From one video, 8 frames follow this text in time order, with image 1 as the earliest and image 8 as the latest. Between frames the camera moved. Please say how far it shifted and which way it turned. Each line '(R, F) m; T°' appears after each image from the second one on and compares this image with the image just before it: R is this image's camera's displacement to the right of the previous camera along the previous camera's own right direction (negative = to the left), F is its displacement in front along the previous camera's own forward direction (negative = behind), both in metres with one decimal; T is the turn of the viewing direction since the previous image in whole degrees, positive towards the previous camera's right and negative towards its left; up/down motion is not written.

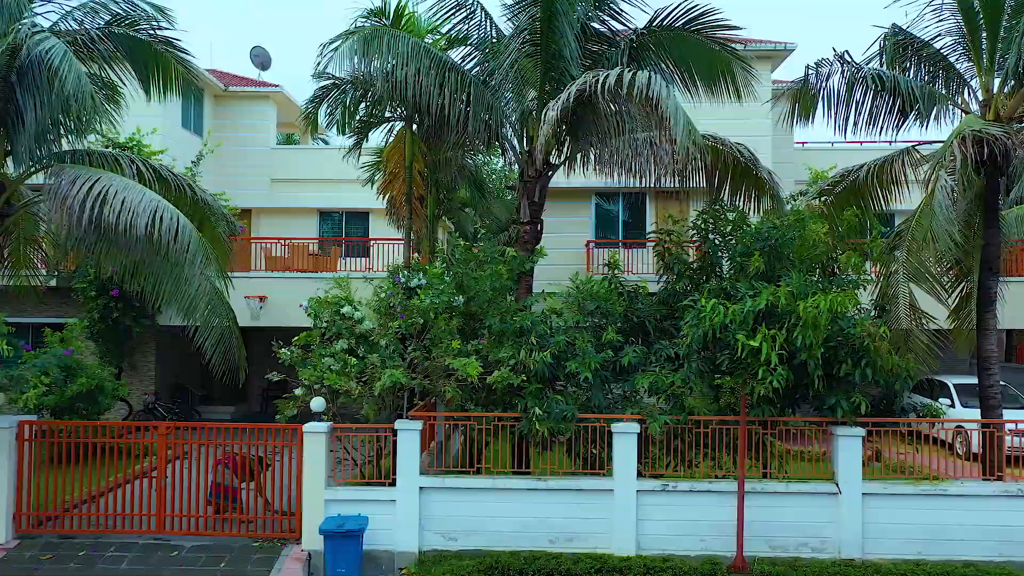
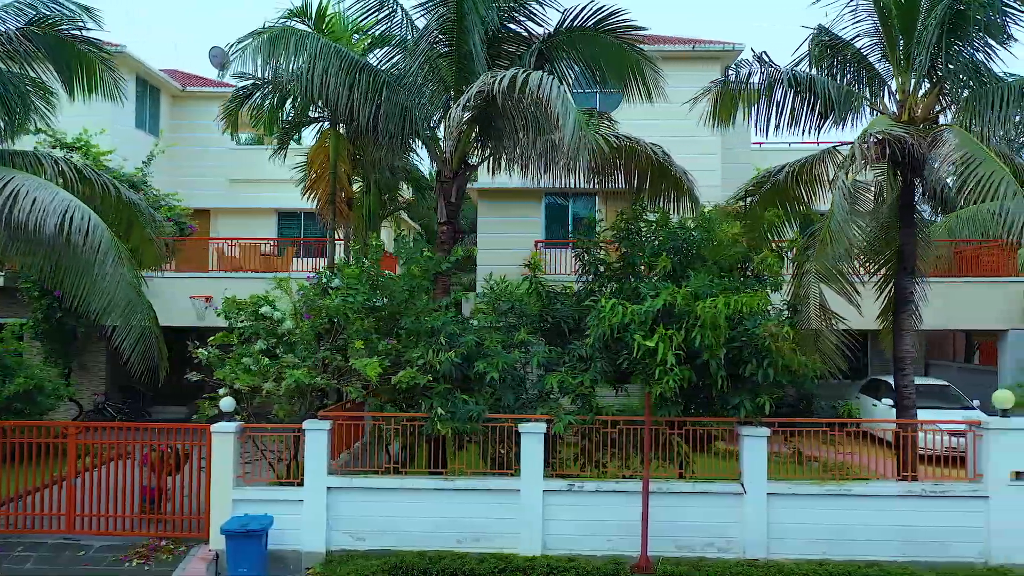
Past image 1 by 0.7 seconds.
(+0.7, 0.0) m; 0°
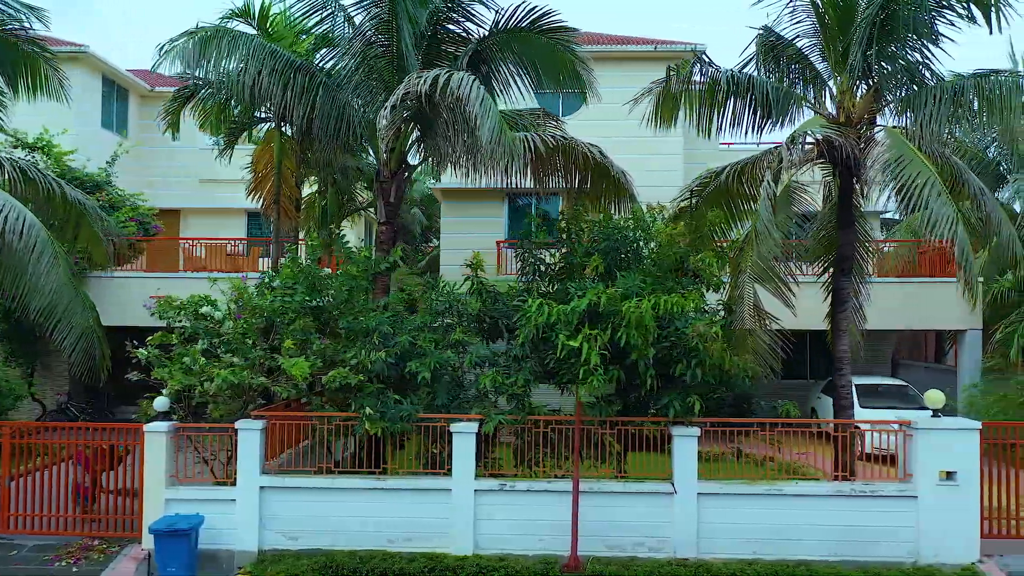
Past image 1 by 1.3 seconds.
(+0.5, 0.0) m; 0°
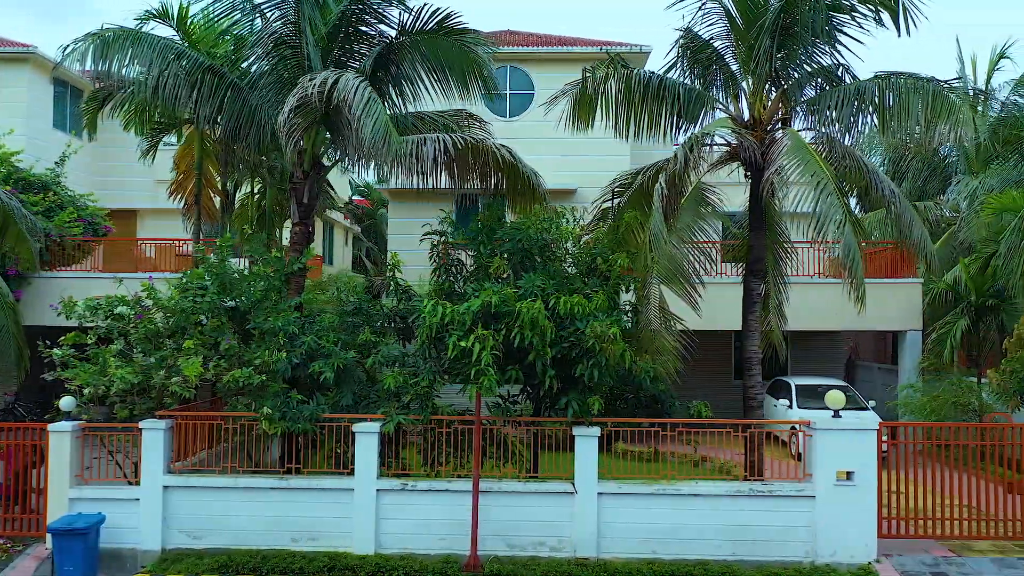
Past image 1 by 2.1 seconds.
(+0.7, 0.0) m; 0°
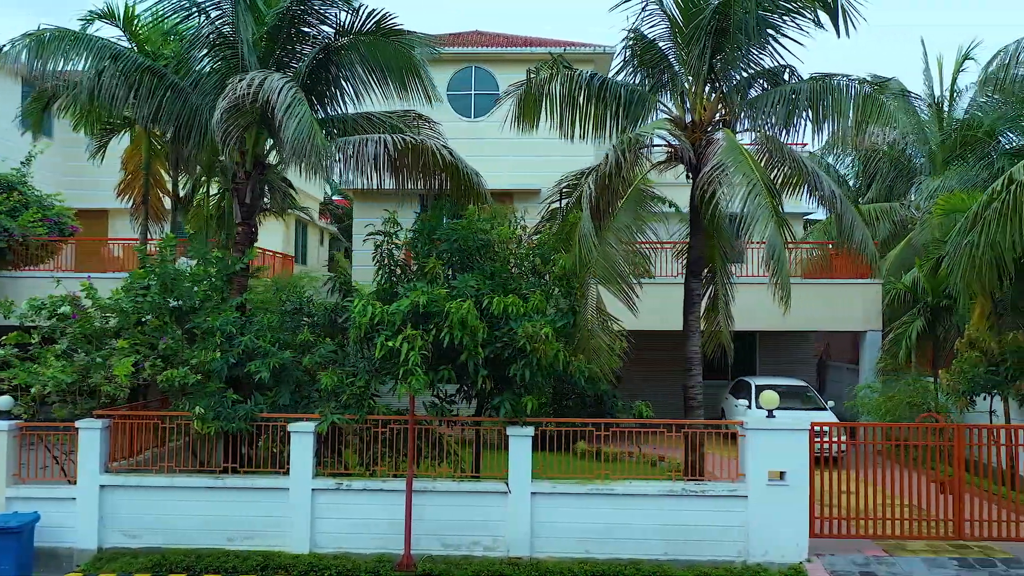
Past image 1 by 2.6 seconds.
(+0.5, 0.0) m; 0°
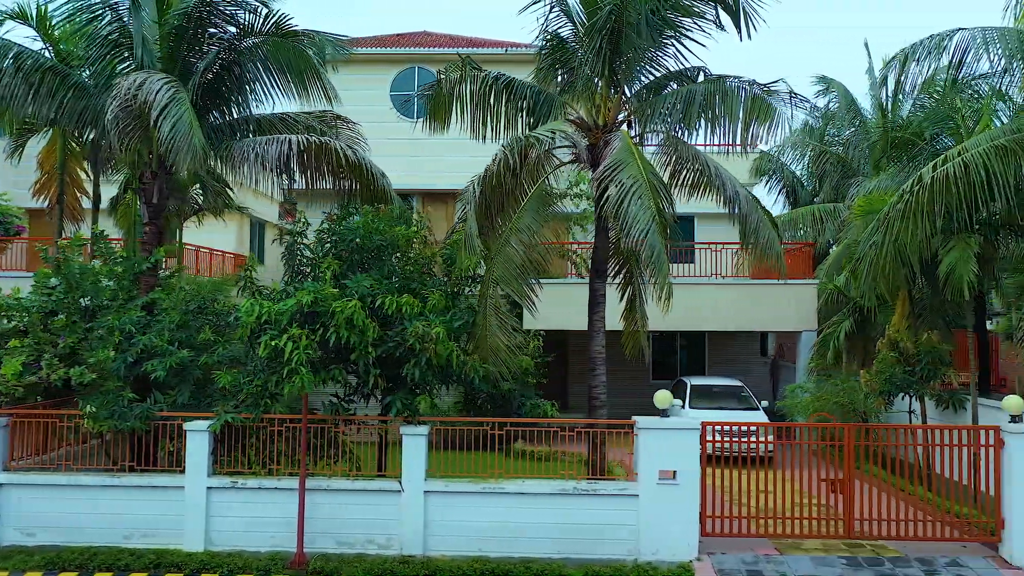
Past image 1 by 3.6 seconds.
(+0.8, 0.0) m; 0°
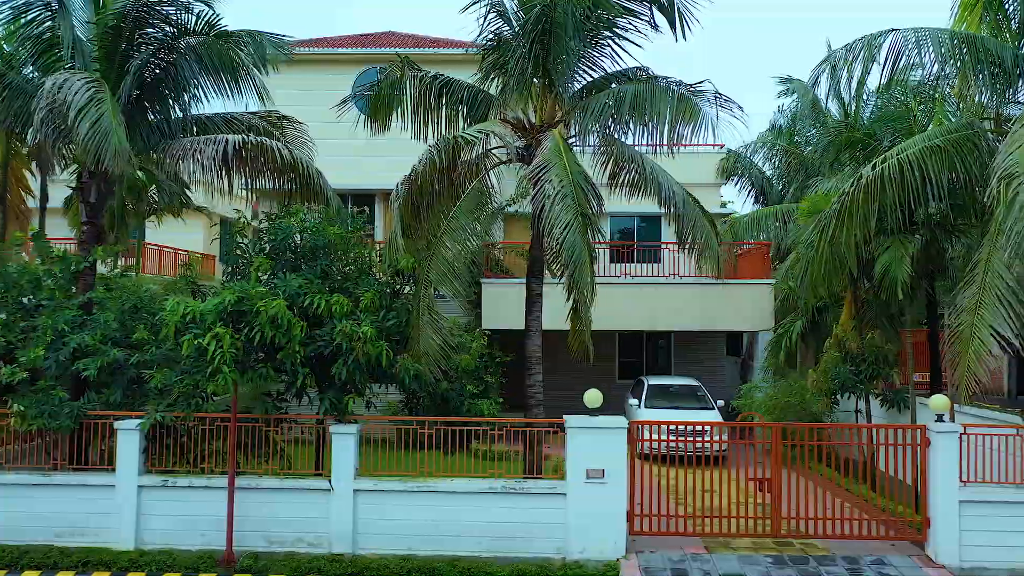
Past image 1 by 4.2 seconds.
(+0.5, 0.0) m; 0°
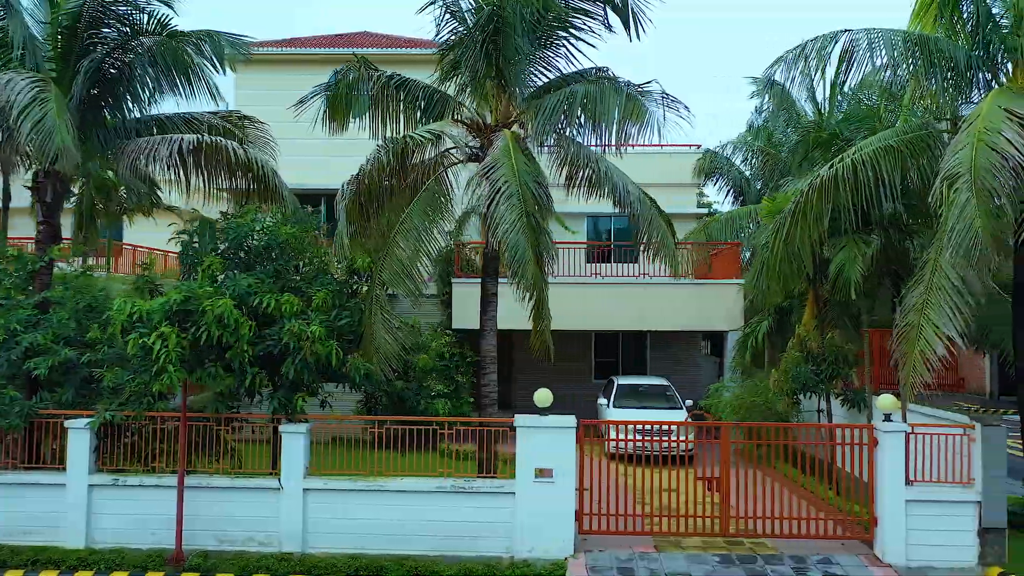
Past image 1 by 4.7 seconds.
(+0.4, 0.0) m; 0°
